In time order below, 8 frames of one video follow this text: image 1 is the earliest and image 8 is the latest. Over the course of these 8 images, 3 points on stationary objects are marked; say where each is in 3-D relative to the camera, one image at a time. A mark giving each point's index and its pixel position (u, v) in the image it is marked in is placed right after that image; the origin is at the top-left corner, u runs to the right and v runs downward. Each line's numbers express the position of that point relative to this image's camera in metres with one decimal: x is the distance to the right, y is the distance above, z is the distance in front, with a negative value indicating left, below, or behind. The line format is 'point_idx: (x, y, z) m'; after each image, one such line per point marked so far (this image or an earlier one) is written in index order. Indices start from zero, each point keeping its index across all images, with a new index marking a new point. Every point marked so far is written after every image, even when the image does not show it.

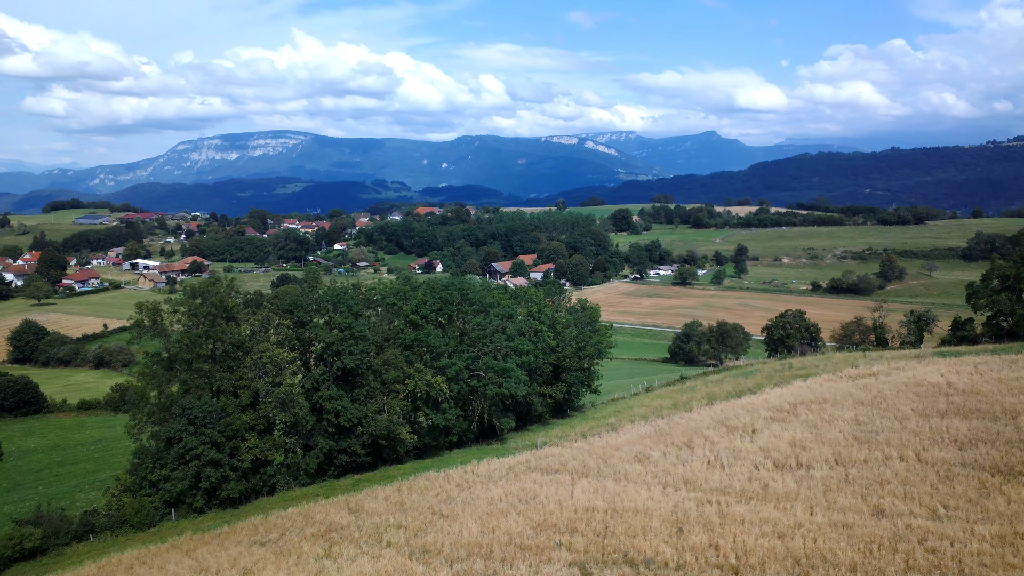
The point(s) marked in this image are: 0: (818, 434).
0: (+7.0, -3.3, +14.5) m
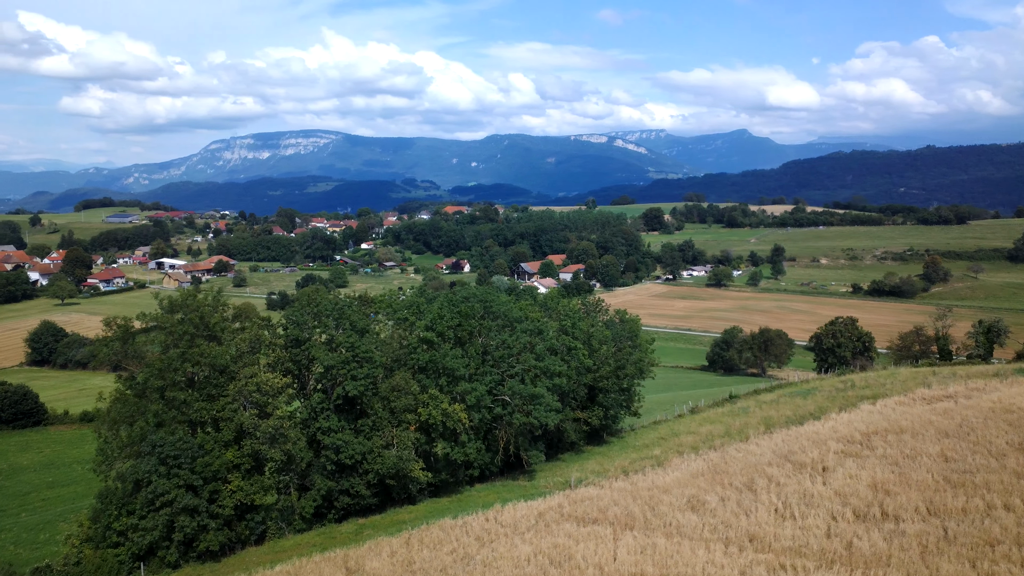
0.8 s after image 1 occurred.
0: (+7.5, -3.6, +12.3) m
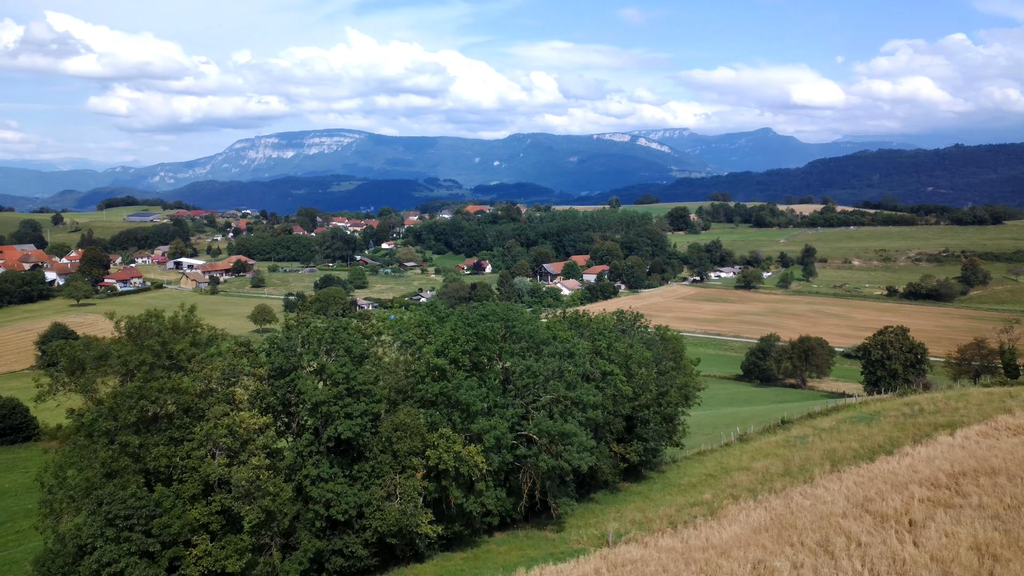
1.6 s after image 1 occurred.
0: (+7.9, -3.9, +10.2) m
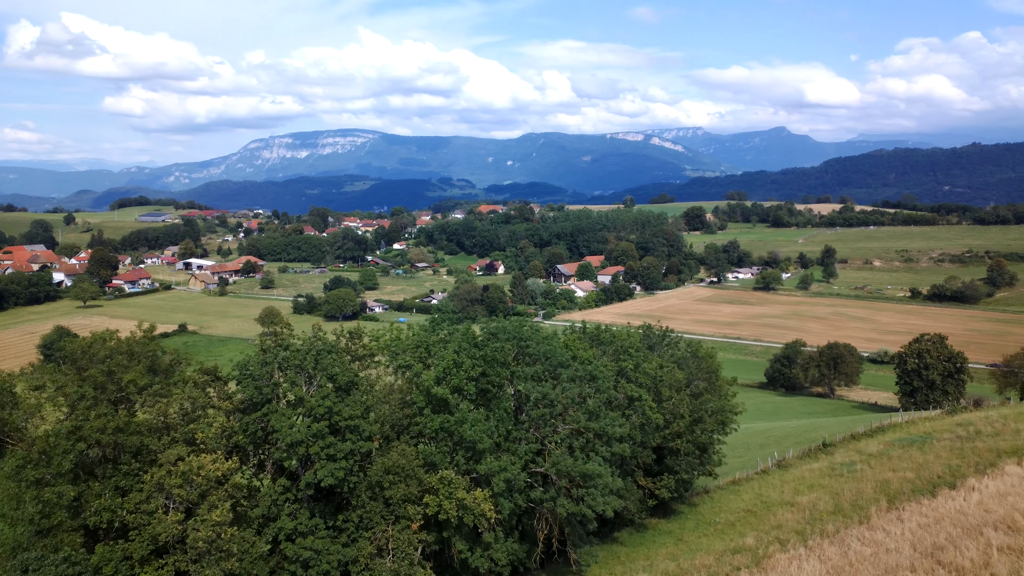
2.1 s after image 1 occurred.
0: (+8.1, -4.1, +8.7) m
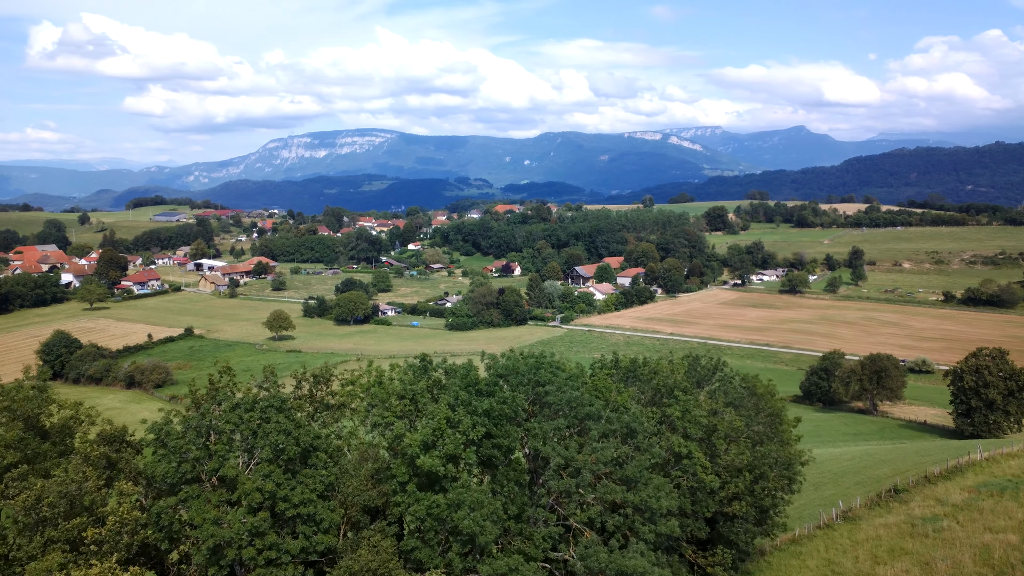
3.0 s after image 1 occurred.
0: (+8.3, -4.5, +6.4) m
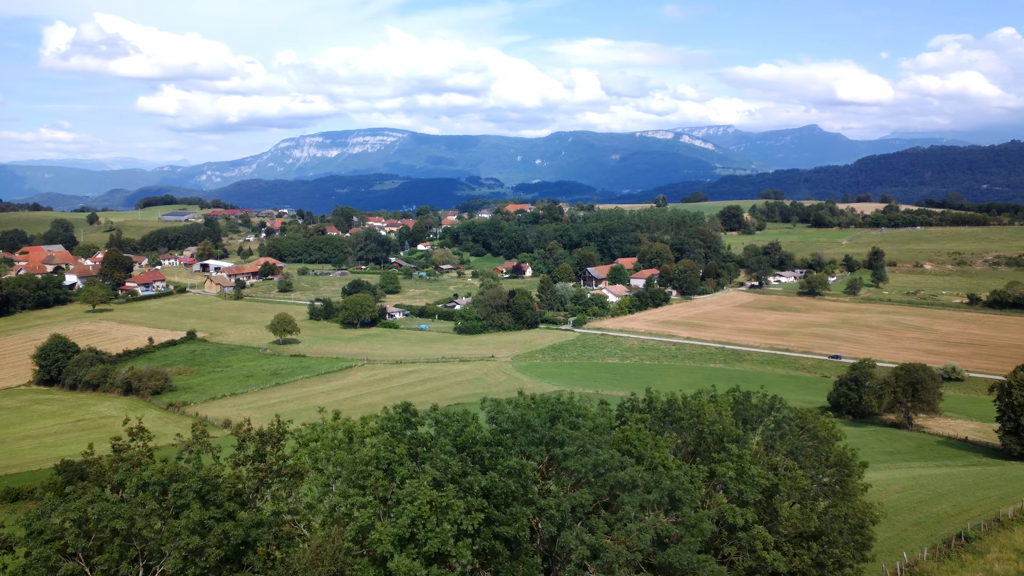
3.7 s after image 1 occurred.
0: (+8.3, -4.7, +4.7) m
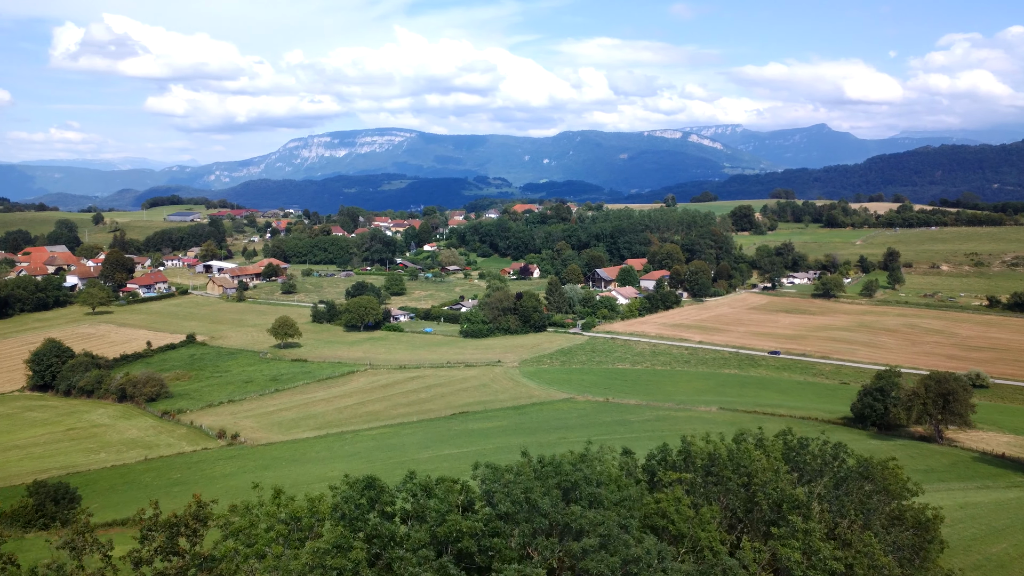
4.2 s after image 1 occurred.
0: (+8.3, -4.9, +3.3) m
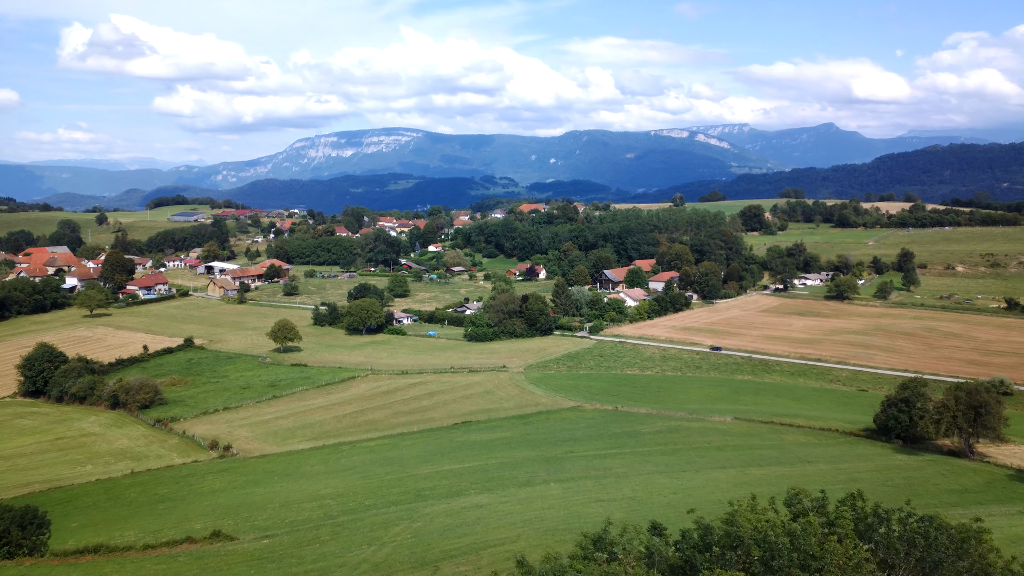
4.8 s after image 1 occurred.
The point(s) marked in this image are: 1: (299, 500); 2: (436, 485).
0: (+8.3, -5.2, +1.9) m
1: (-6.4, -6.4, +19.2) m
2: (-2.2, -5.9, +19.1) m
